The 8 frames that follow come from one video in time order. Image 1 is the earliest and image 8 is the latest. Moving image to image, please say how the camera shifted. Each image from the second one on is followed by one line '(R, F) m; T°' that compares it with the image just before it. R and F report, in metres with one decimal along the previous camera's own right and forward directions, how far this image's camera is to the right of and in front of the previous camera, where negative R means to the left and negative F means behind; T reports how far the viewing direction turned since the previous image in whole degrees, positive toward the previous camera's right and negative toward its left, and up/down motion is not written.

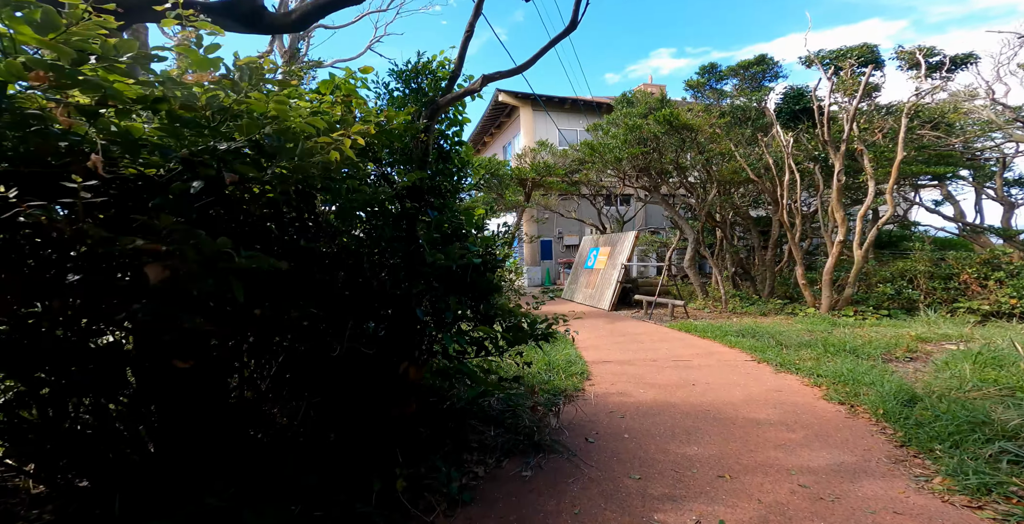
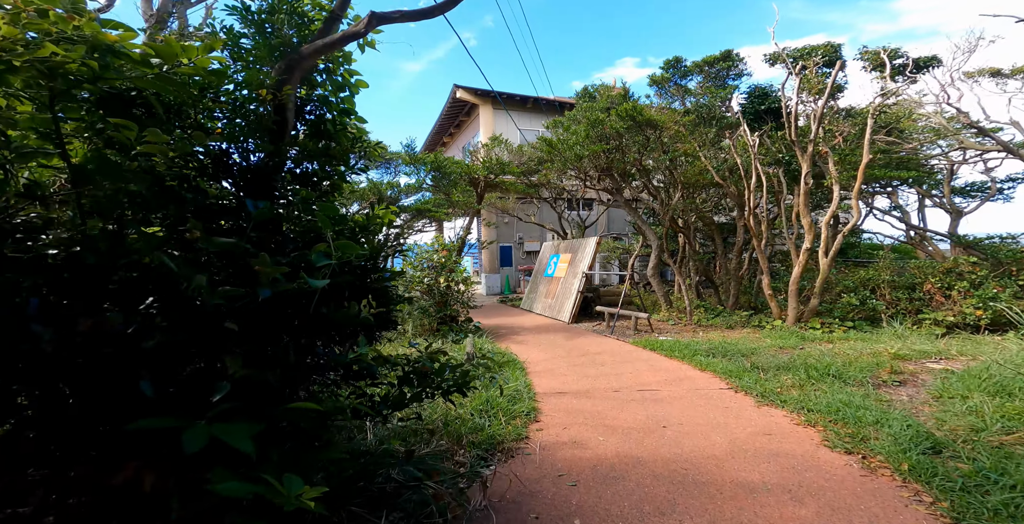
(+0.3, +1.0) m; +4°
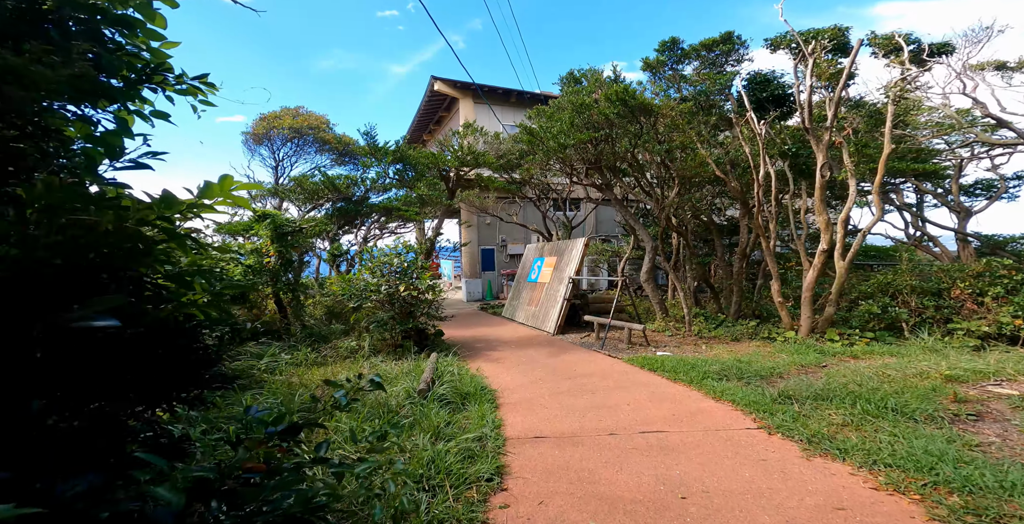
(+0.2, +1.2) m; +1°
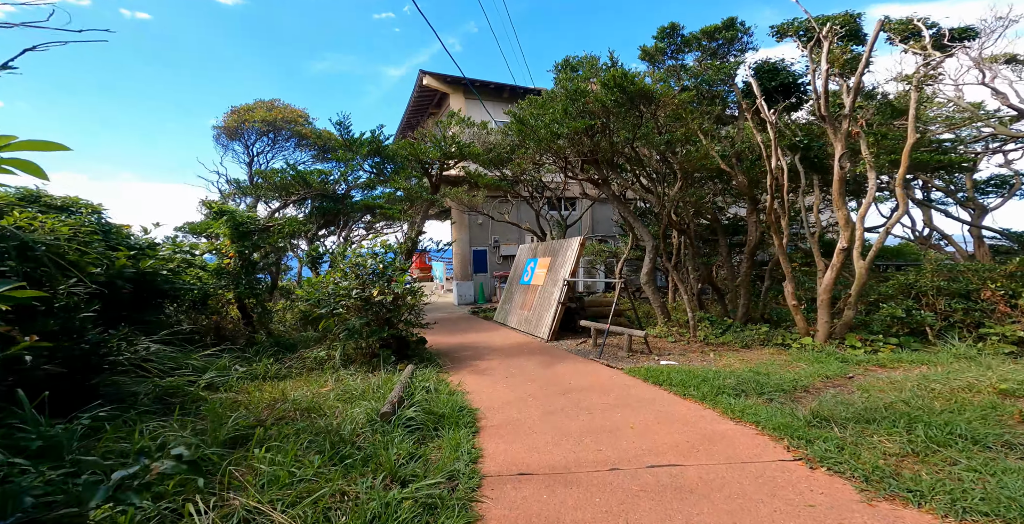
(+0.1, +0.7) m; 0°
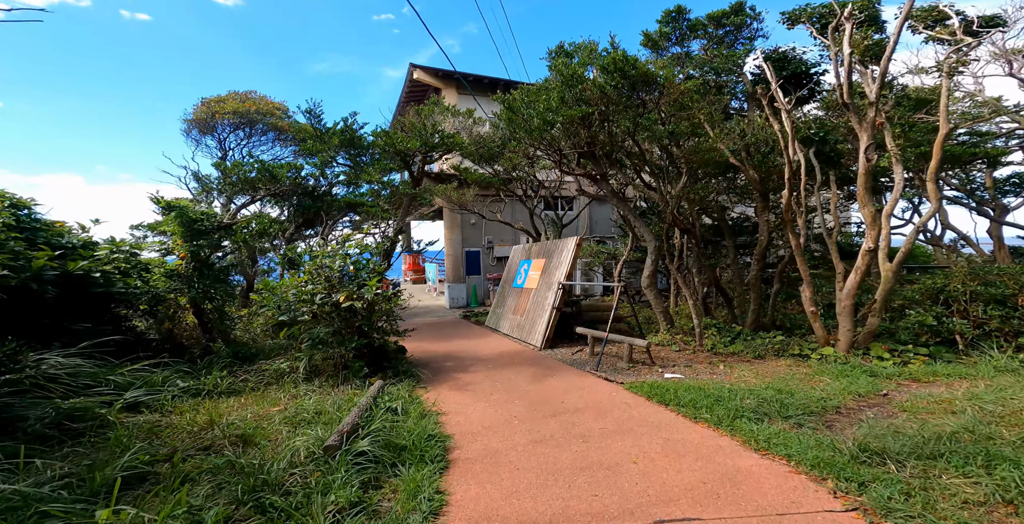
(+0.1, +0.7) m; 0°
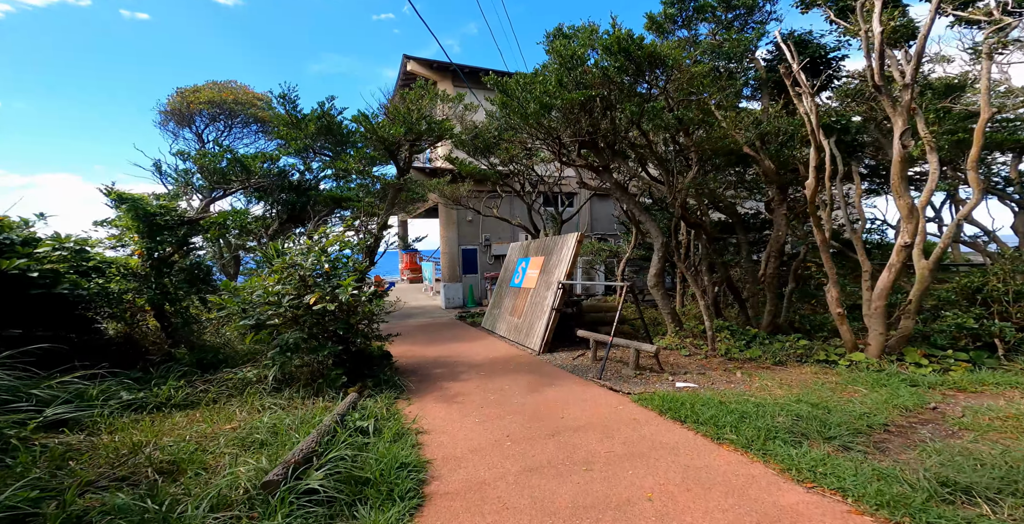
(+0.1, +0.6) m; 0°
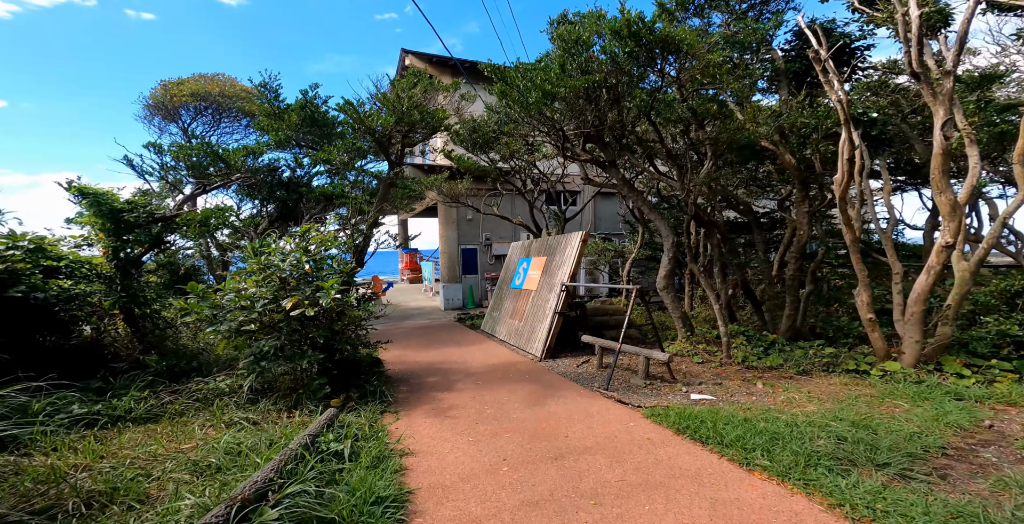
(0.0, +0.5) m; 0°
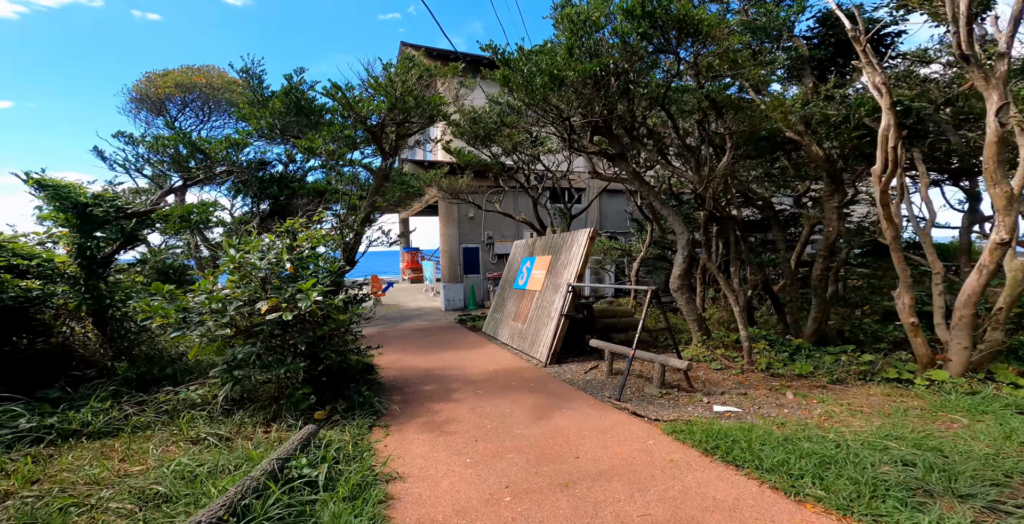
(0.0, +0.5) m; 0°
